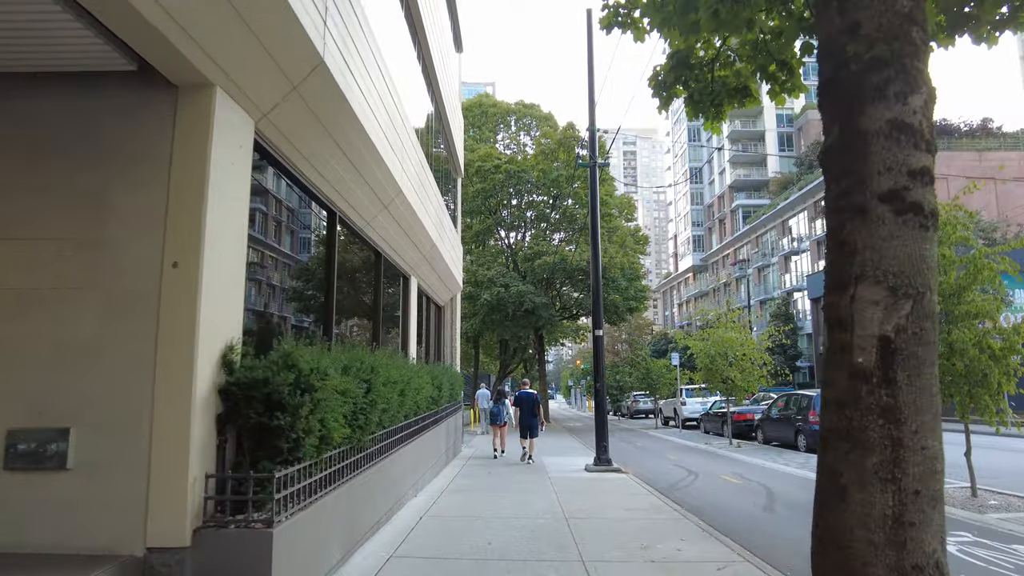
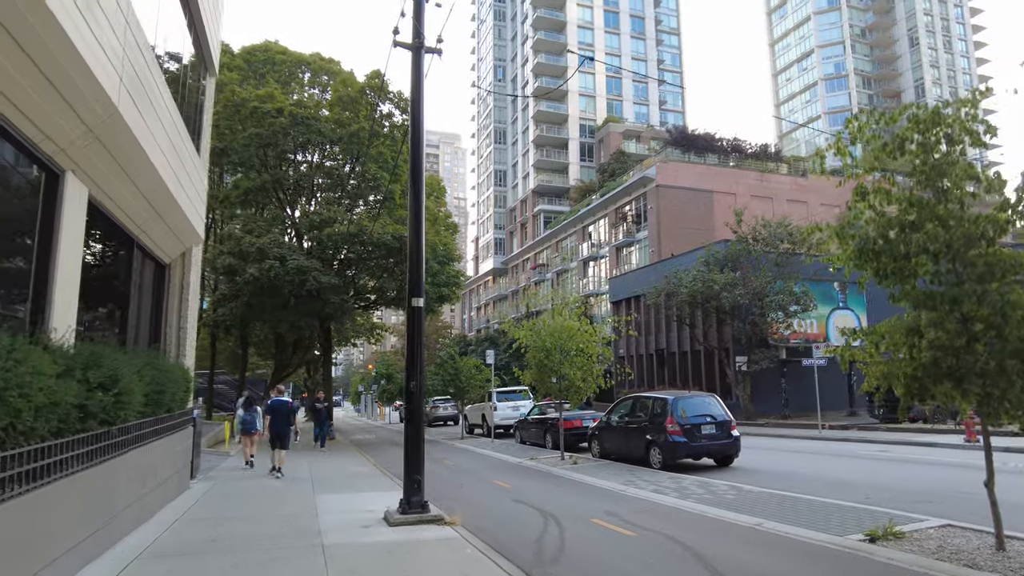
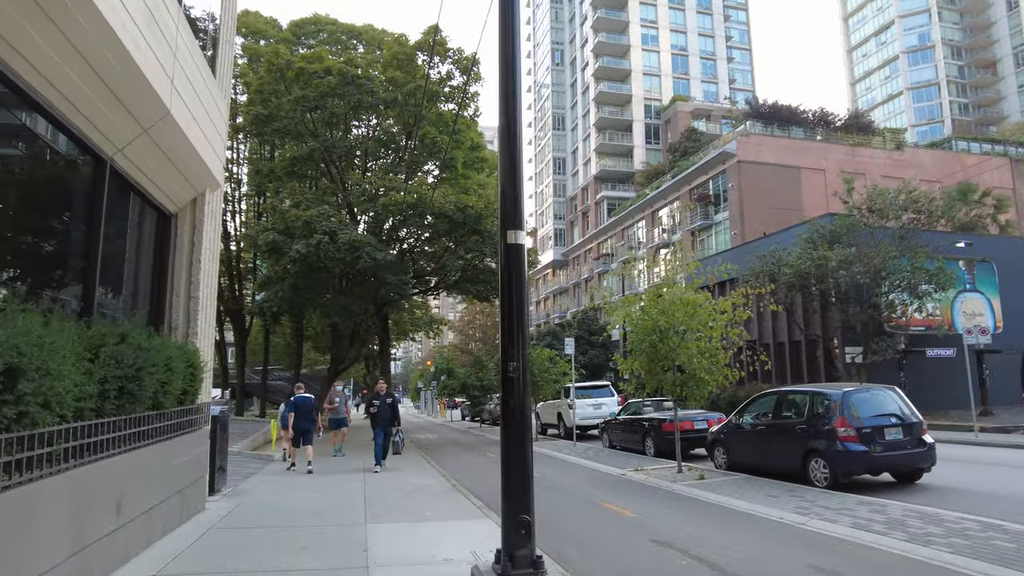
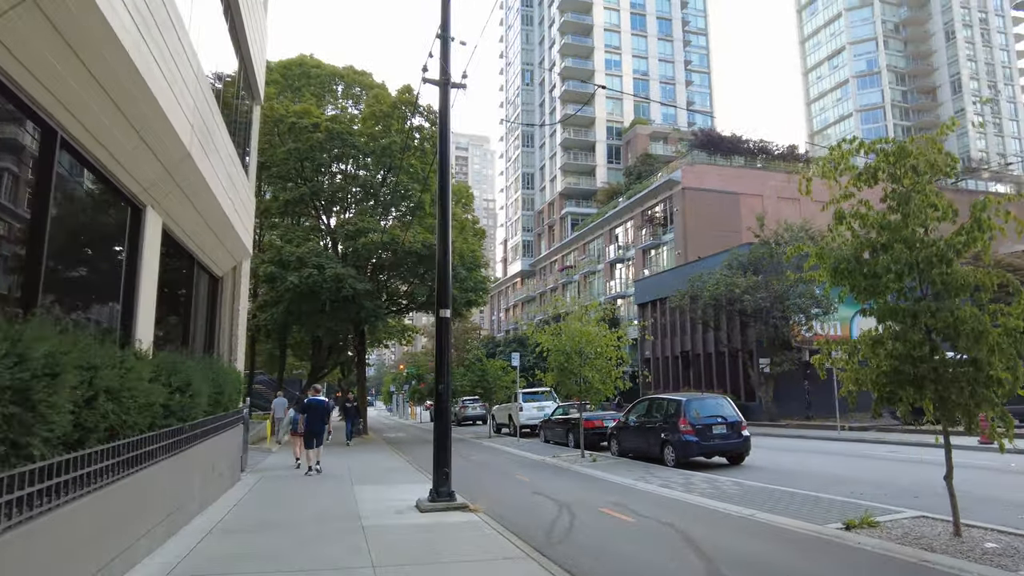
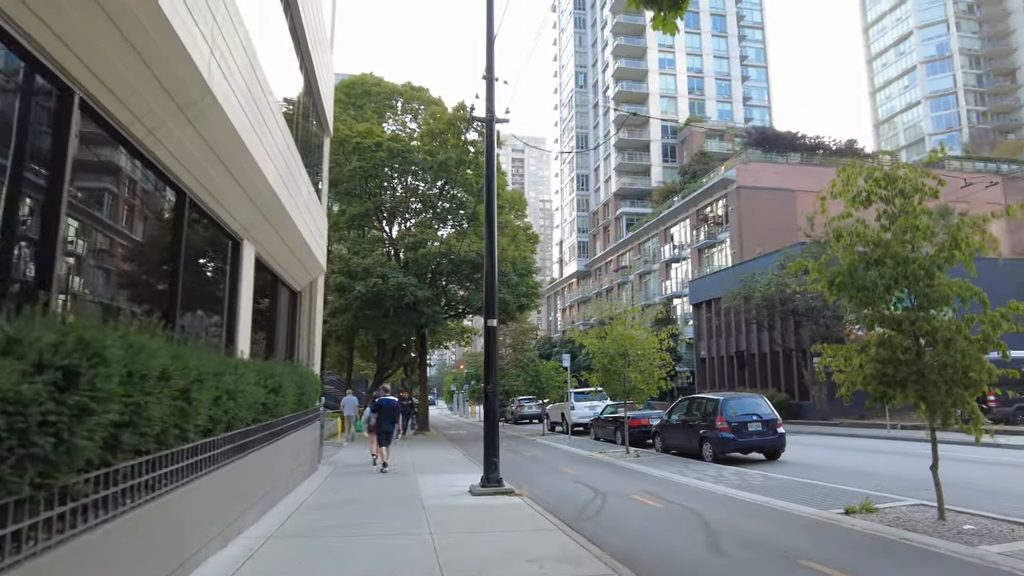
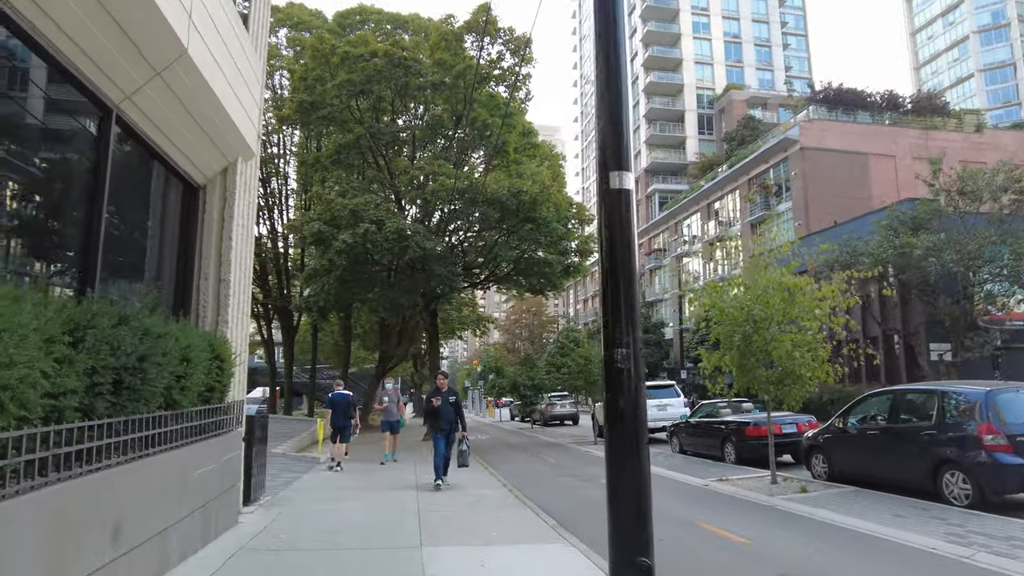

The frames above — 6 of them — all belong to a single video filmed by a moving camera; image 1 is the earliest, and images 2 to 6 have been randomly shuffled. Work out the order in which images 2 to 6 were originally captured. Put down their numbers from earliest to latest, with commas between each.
5, 4, 2, 3, 6
